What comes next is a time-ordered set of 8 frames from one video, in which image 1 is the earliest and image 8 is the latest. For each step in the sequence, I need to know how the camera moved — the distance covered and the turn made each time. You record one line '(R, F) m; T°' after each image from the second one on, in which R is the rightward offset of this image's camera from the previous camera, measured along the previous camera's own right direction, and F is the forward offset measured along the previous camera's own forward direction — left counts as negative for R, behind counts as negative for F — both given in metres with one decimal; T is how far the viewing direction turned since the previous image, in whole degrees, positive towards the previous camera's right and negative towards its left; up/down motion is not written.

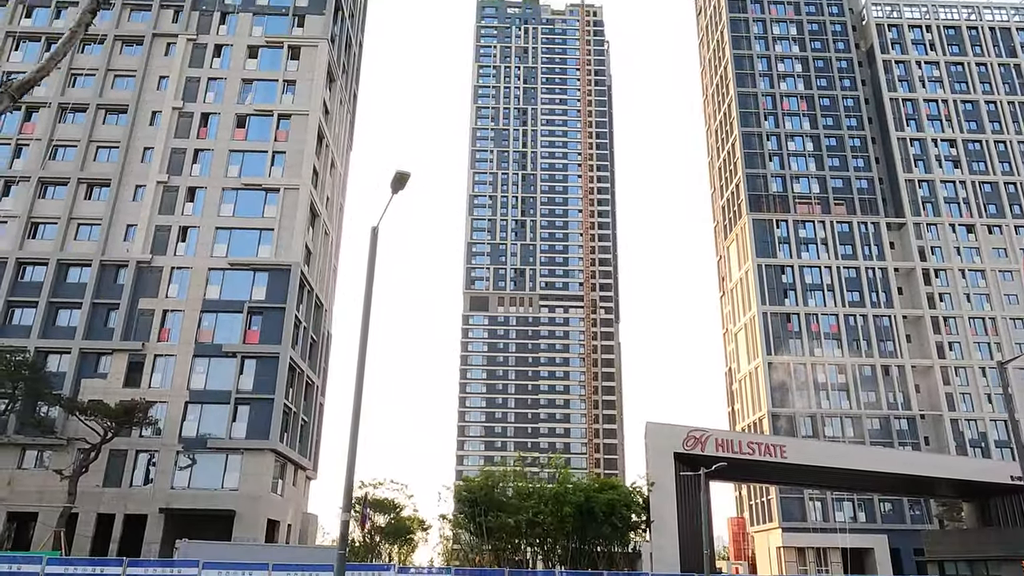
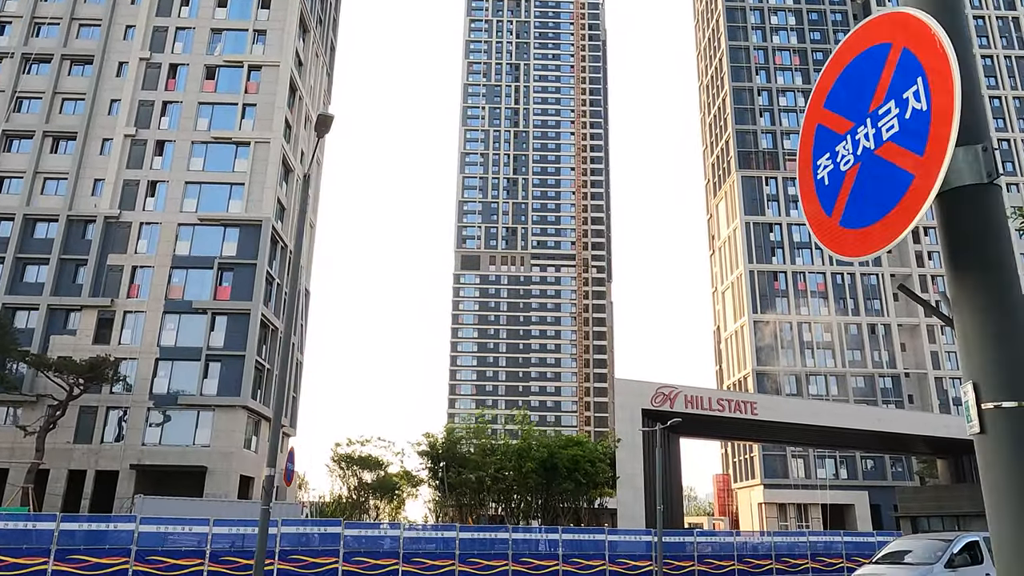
(+1.4, +0.6) m; 0°
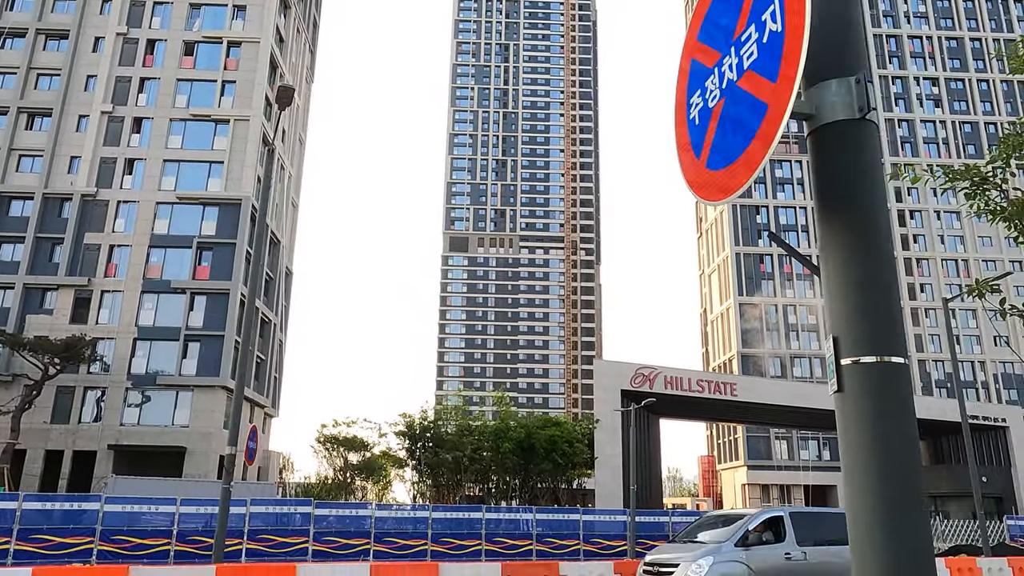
(+0.5, +0.2) m; +1°
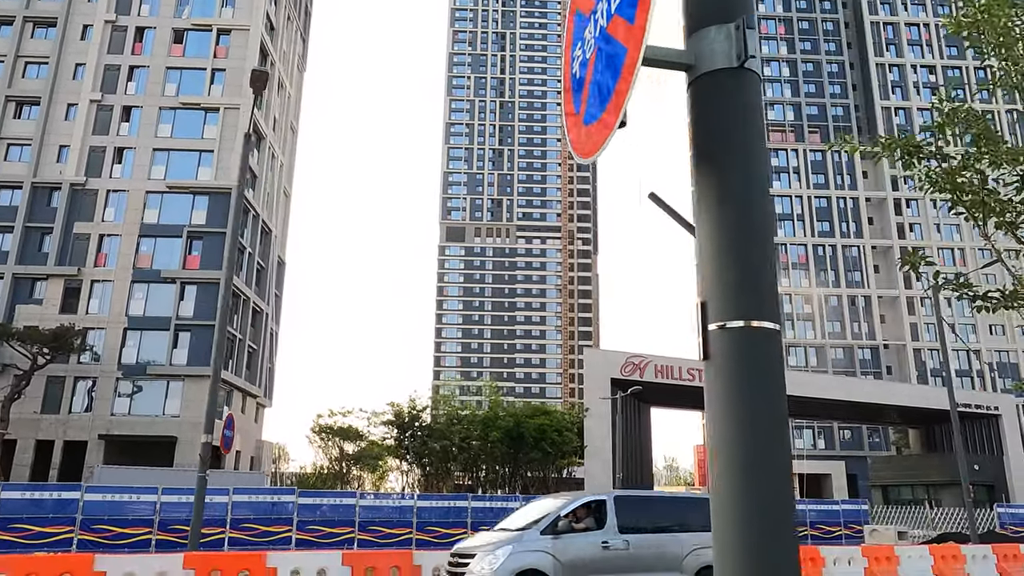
(+0.4, +0.2) m; 0°
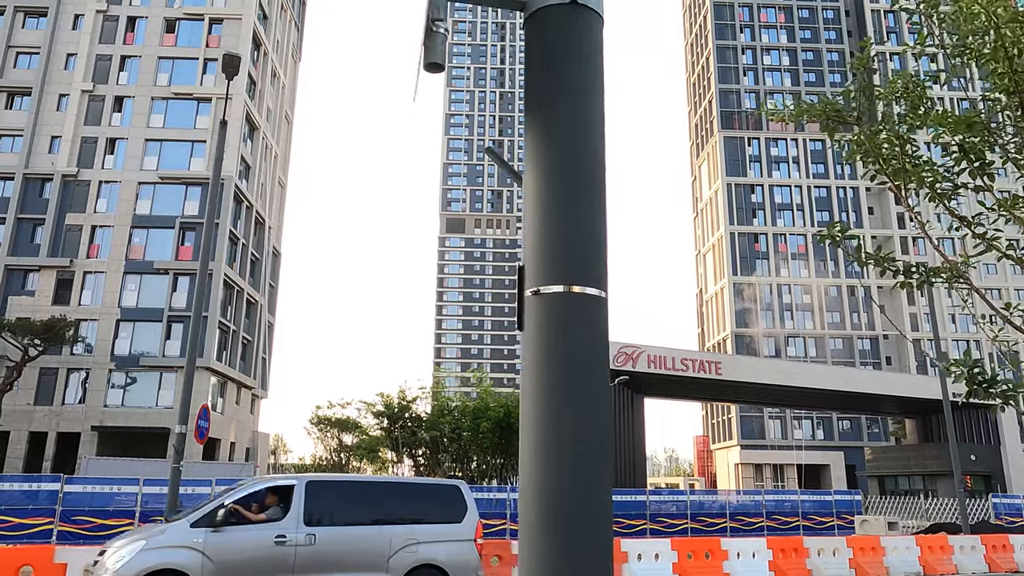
(+0.5, +0.2) m; 0°
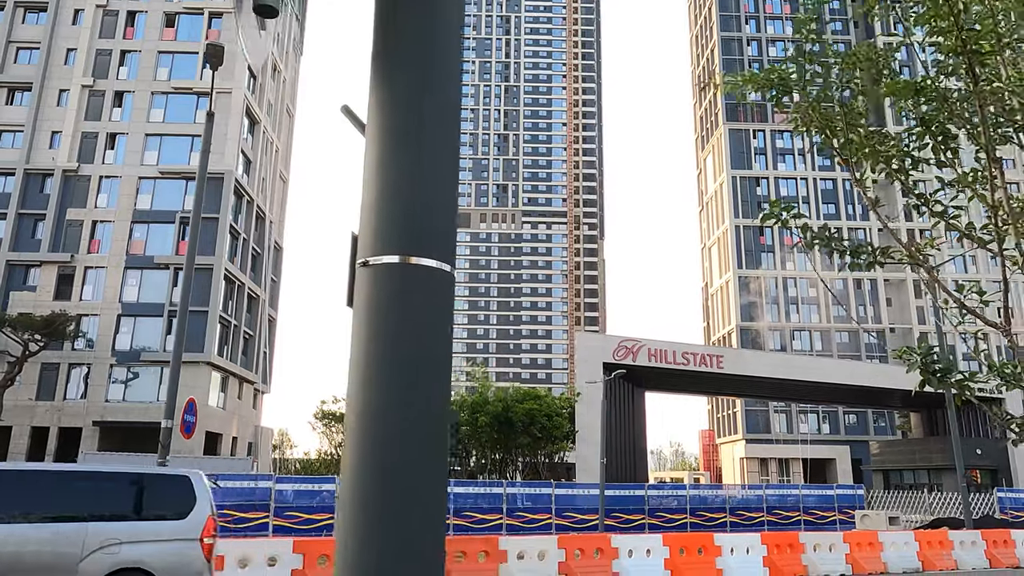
(+0.4, +0.2) m; -1°
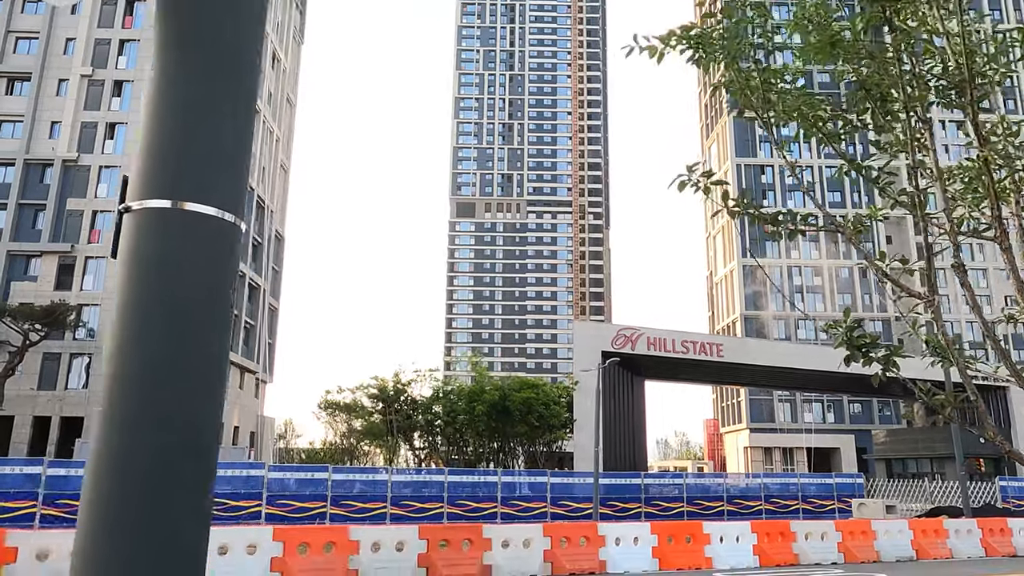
(+0.4, +0.2) m; -1°
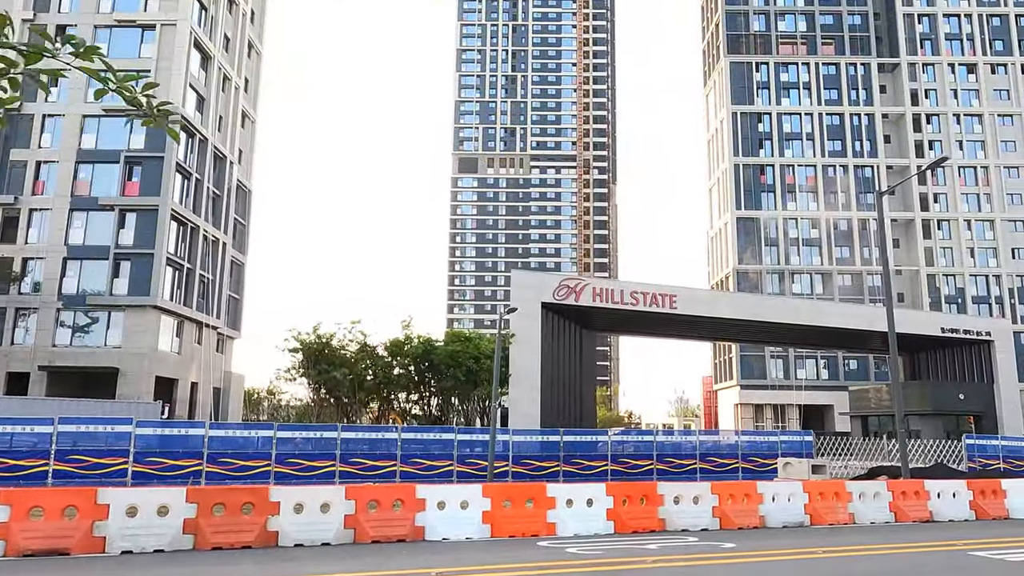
(+3.6, +1.9) m; -2°
